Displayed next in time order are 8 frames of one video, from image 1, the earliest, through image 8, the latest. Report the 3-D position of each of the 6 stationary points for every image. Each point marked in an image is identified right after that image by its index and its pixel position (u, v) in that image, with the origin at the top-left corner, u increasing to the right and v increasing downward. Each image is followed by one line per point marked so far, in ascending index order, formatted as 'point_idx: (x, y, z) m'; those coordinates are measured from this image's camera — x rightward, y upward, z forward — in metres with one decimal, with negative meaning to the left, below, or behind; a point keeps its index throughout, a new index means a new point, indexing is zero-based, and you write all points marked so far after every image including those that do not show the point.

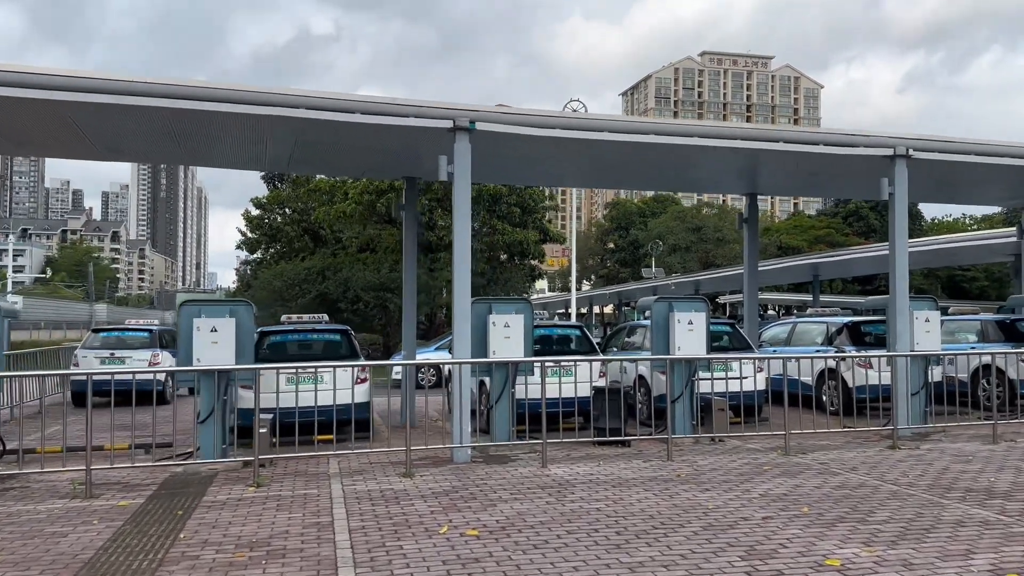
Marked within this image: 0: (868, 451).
0: (+4.1, -1.9, +9.7) m
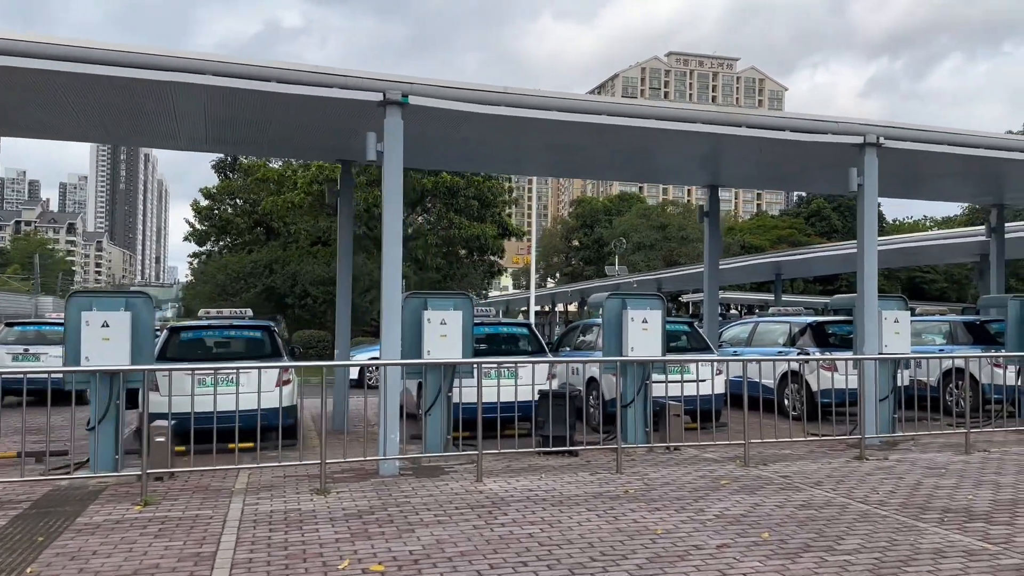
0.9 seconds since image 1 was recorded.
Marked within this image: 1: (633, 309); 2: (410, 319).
0: (+3.4, -1.9, +8.9) m
1: (+1.4, -0.2, +9.7) m
2: (-1.1, -0.3, +9.0) m
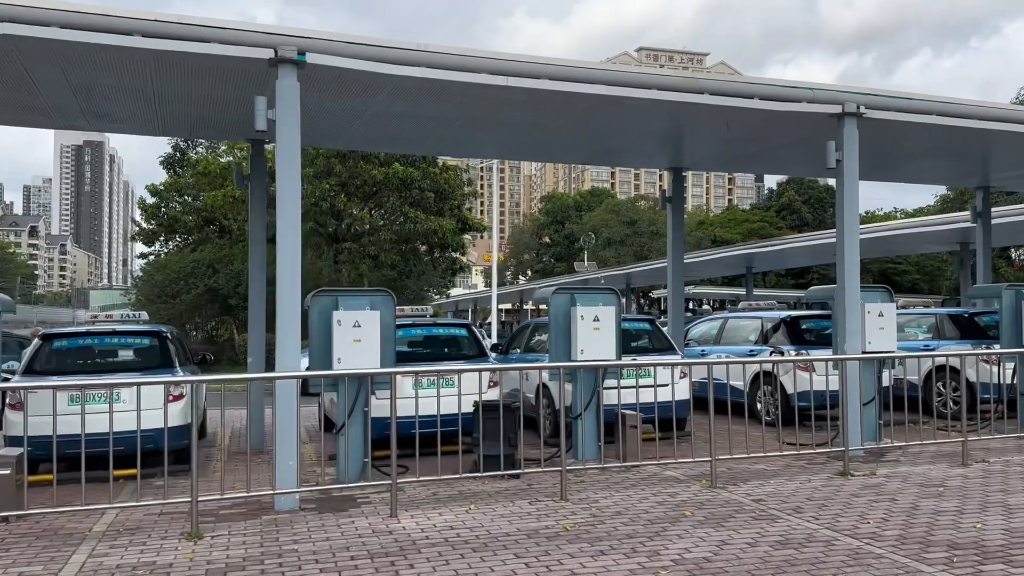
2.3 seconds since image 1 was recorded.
0: (+2.8, -1.8, +7.7) m
1: (+0.7, -0.2, +8.4) m
2: (-1.7, -0.3, +7.6) m
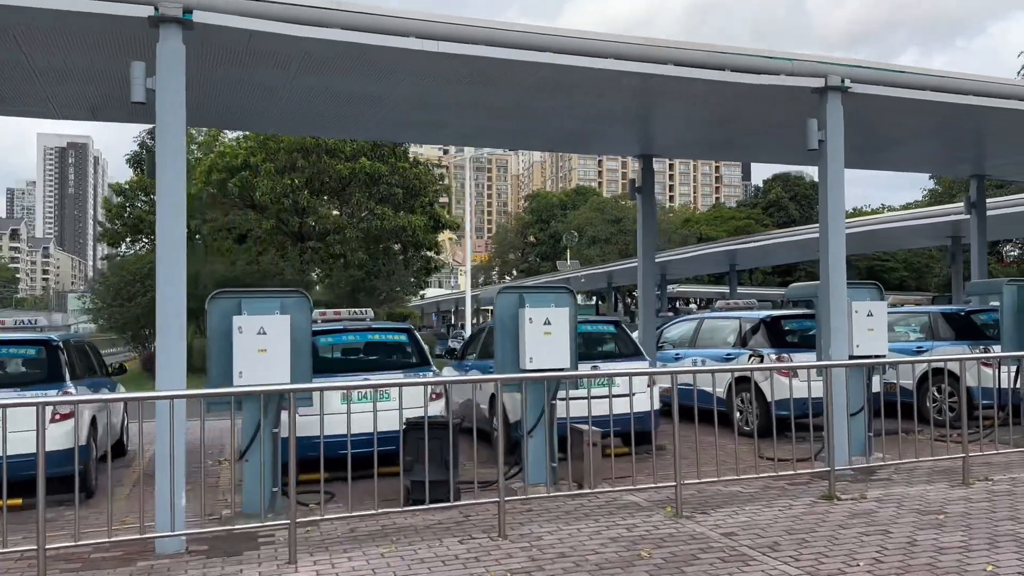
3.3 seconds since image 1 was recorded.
0: (+2.3, -1.7, +6.7) m
1: (+0.2, -0.2, +7.4) m
2: (-2.3, -0.3, +6.6) m
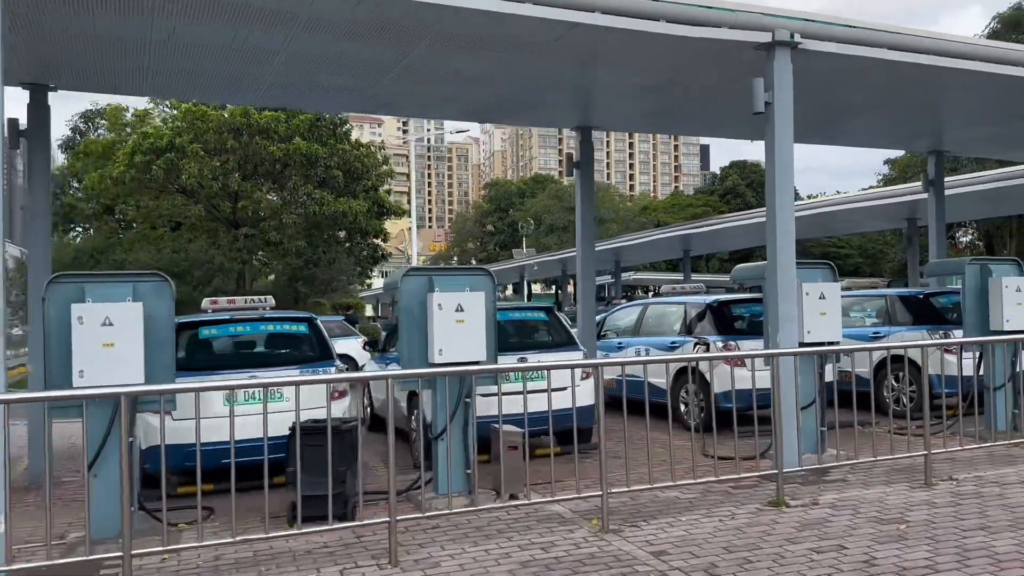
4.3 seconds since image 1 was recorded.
0: (+1.6, -1.6, +5.9) m
1: (-0.5, 0.0, +6.4) m
2: (-2.9, -0.2, +5.5) m
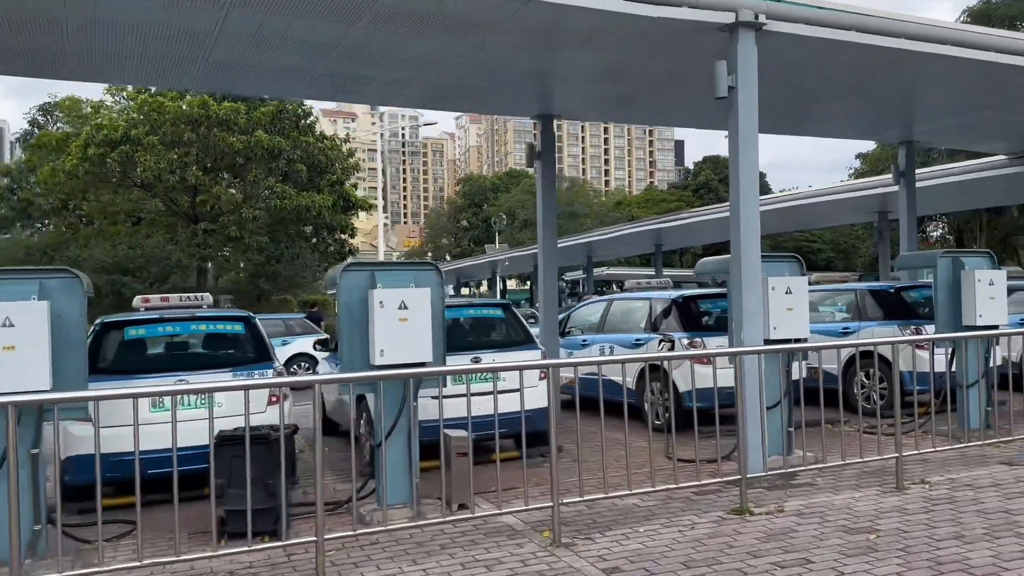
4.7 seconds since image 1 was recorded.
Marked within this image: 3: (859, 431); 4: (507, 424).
0: (+1.2, -1.6, +5.5) m
1: (-0.9, 0.0, +6.0) m
2: (-3.3, -0.2, +5.0) m
3: (+2.9, -1.2, +6.9) m
4: (0.0, -0.9, +5.9) m
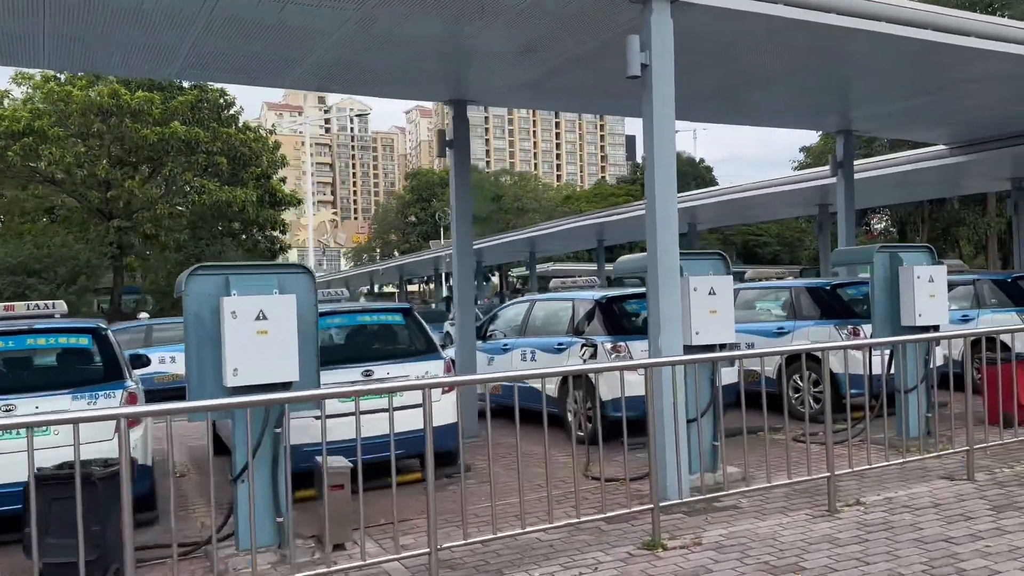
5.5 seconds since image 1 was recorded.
0: (+0.5, -1.6, +4.8) m
1: (-1.6, 0.0, +5.2) m
2: (-4.0, -0.3, +4.0) m
3: (+2.1, -1.2, +6.3) m
4: (-0.7, -1.0, +5.1) m
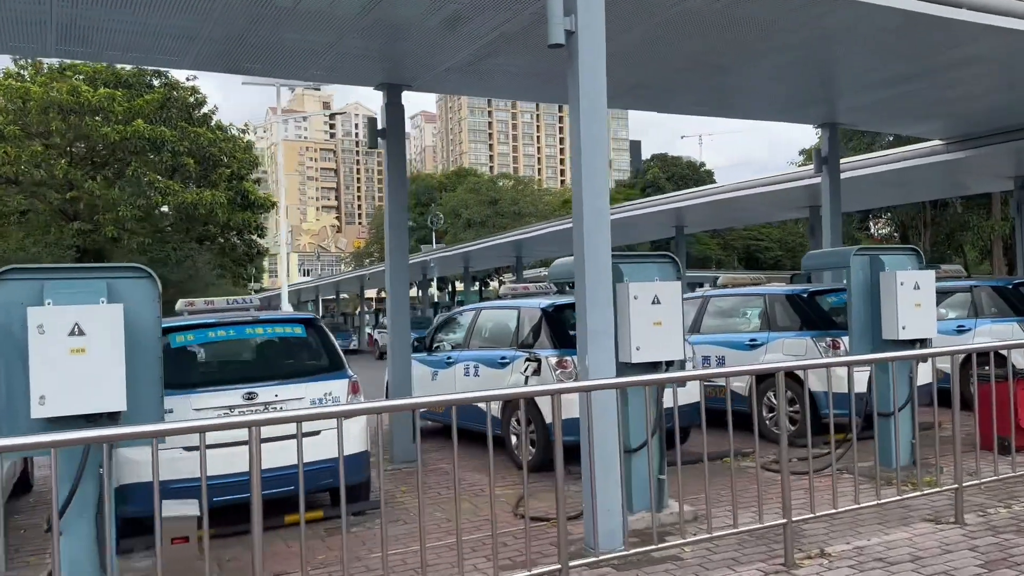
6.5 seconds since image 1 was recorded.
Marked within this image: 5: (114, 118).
0: (-0.1, -1.6, +3.8) m
1: (-2.2, -0.1, +4.2) m
2: (-4.6, -0.3, +3.1) m
3: (+1.5, -1.3, +5.4) m
4: (-1.4, -1.0, +4.1) m
5: (-8.9, +3.8, +18.8) m
